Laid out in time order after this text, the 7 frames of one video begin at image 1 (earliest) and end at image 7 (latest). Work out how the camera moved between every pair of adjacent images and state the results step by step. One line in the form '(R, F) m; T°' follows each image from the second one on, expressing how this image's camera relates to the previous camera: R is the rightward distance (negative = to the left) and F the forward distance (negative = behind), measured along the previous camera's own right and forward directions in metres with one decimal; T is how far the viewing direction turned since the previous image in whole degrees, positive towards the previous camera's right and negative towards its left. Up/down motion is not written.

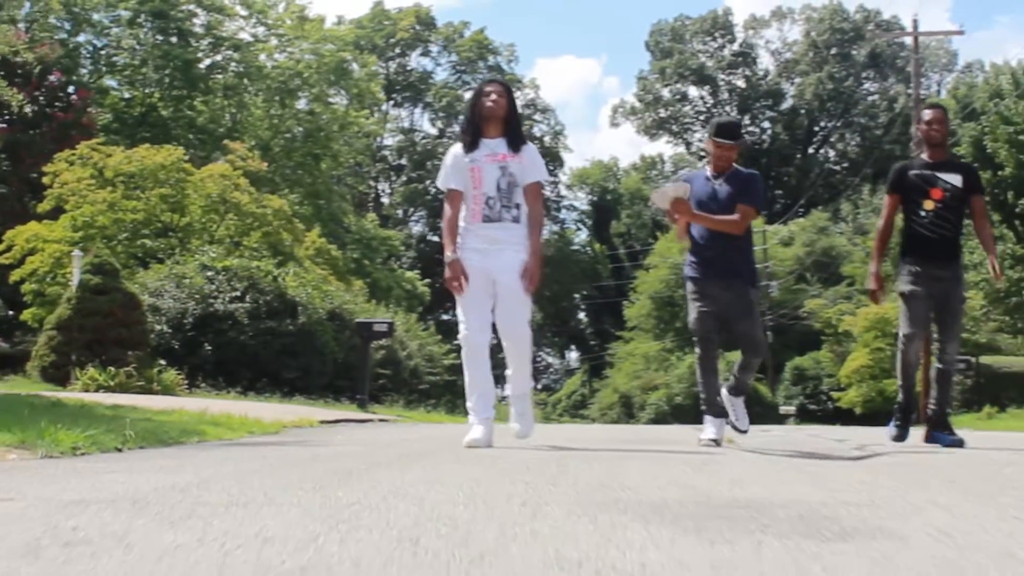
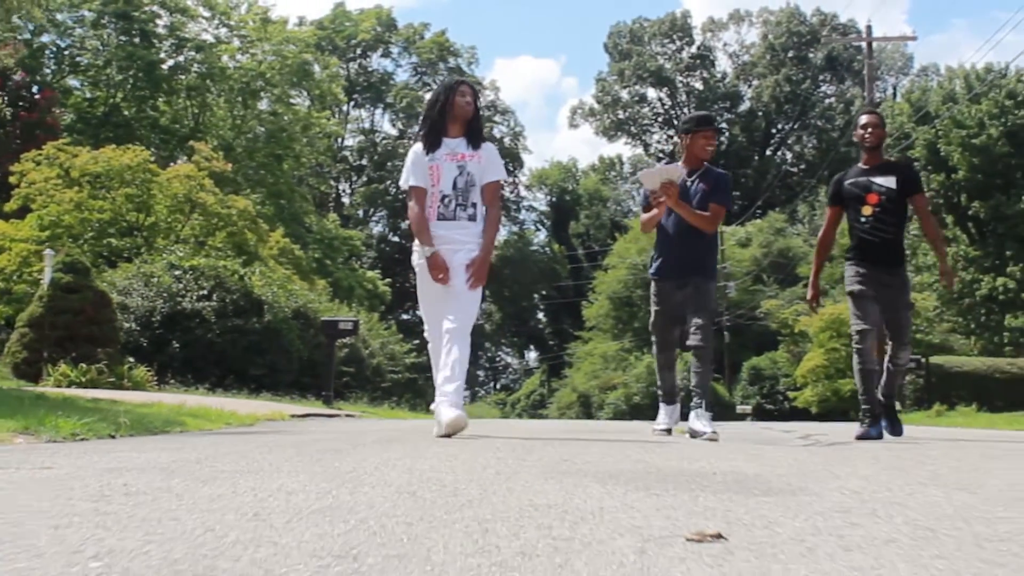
(-0.1, -0.5) m; +2°
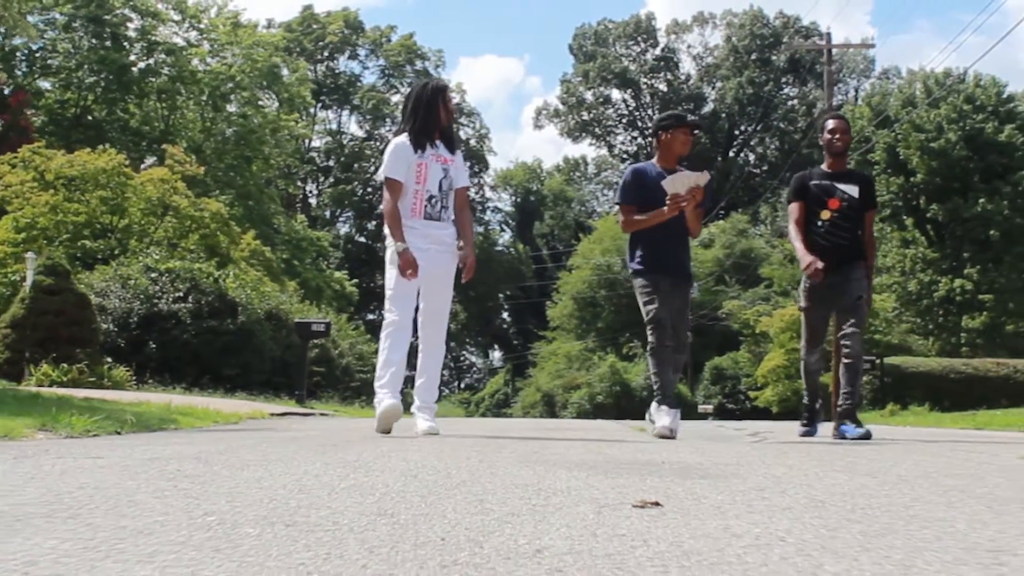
(-0.1, -0.7) m; +2°
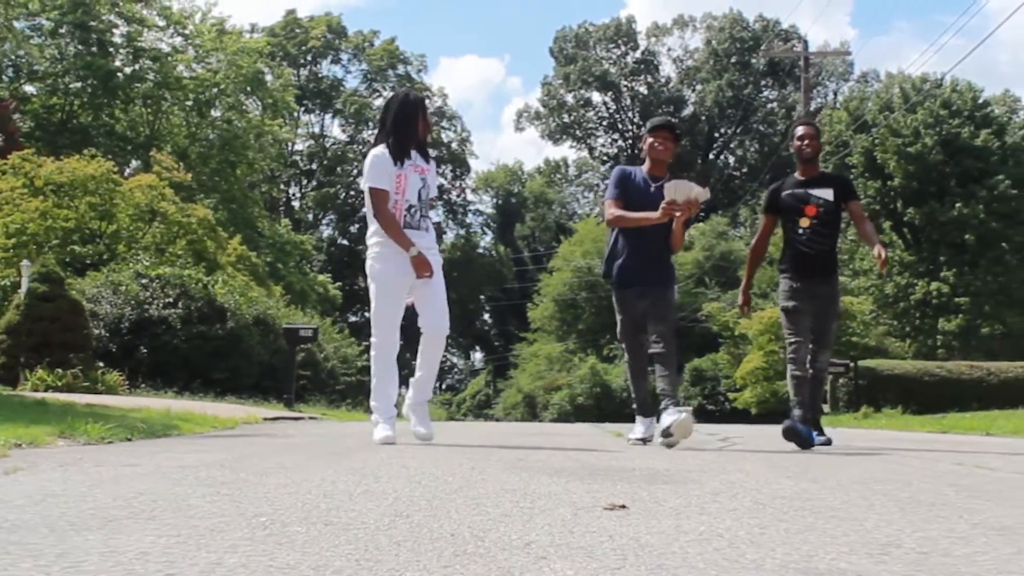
(0.0, -0.6) m; +1°
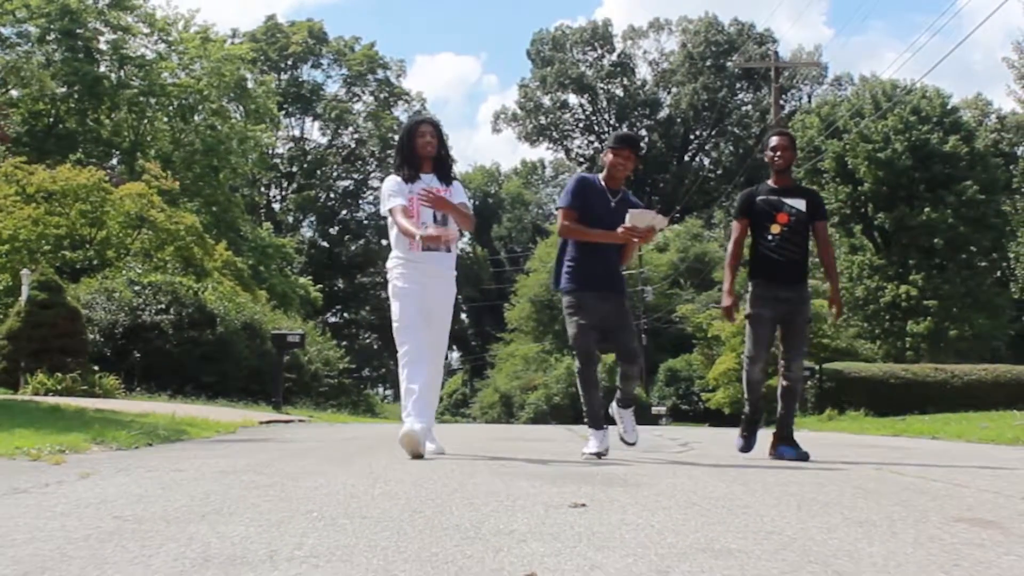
(0.0, -1.0) m; +1°
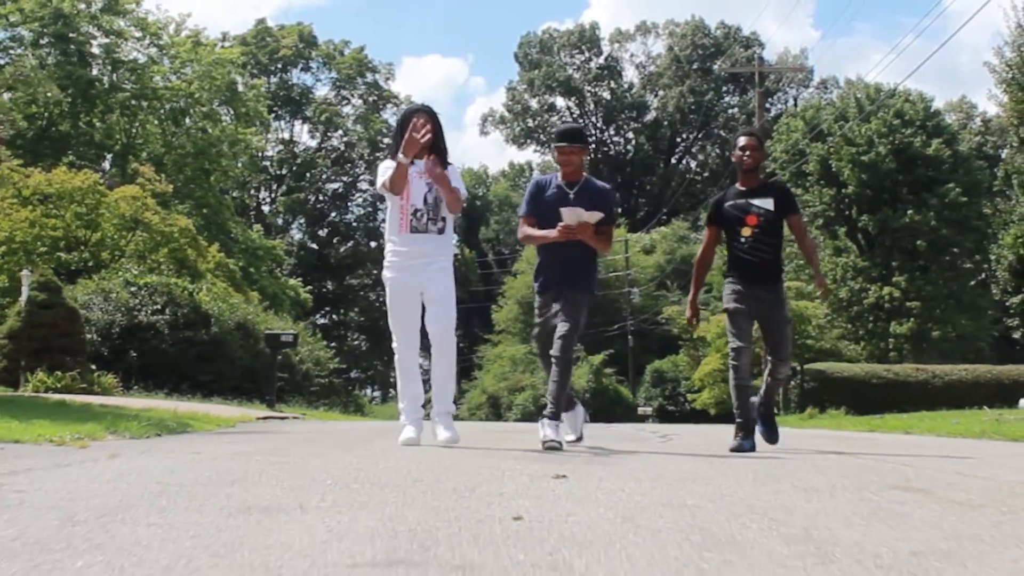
(0.0, -0.6) m; +1°
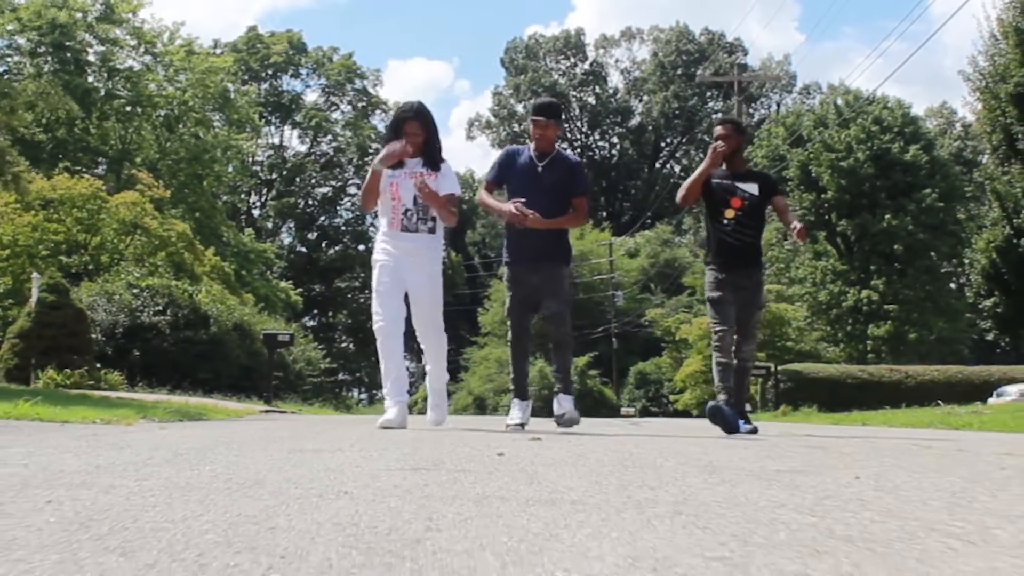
(0.0, -1.2) m; +1°
